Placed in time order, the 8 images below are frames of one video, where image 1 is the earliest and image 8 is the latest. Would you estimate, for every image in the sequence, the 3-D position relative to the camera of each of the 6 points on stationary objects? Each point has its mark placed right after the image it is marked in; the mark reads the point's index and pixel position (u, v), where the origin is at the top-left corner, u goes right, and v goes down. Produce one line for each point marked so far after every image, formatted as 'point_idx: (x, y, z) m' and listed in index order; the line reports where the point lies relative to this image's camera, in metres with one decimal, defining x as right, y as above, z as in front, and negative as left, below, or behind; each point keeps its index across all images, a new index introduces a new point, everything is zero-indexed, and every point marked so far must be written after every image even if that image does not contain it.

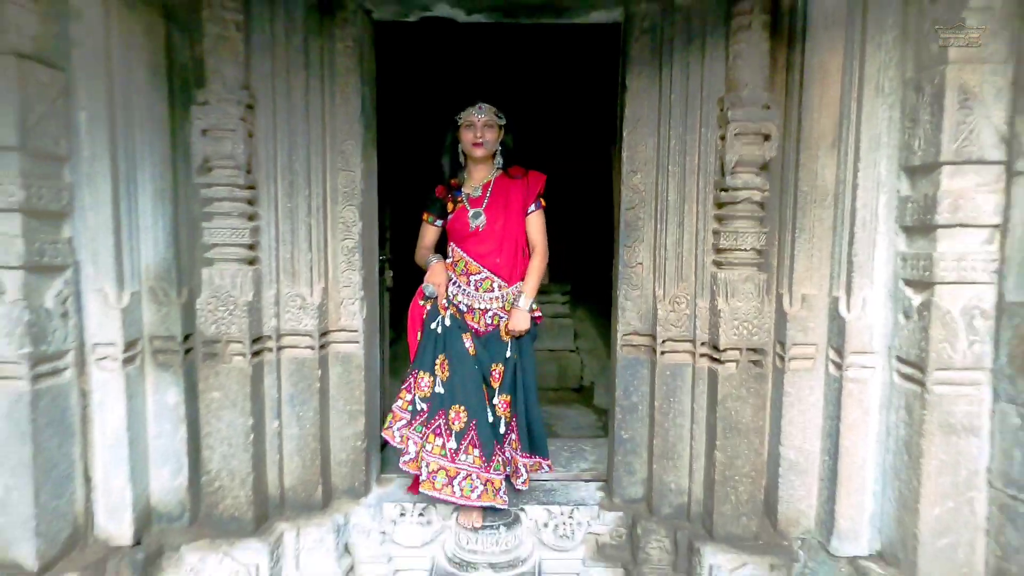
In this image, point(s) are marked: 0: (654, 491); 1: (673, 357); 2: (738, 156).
0: (+0.5, -0.6, +2.2) m
1: (+0.5, -0.2, +2.1) m
2: (+0.6, +0.4, +1.9) m
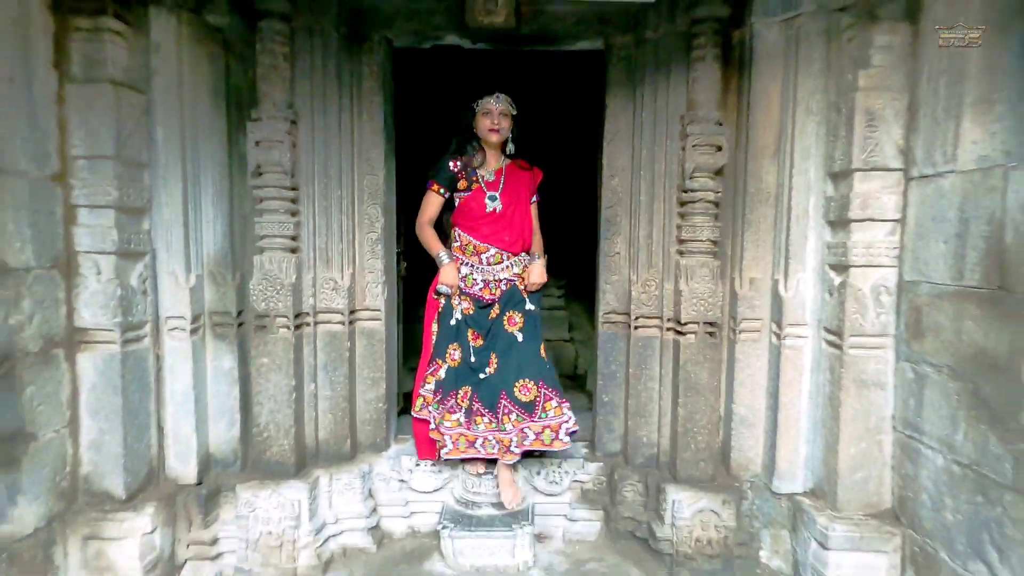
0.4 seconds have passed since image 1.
0: (+0.4, -0.6, +2.6) m
1: (+0.5, -0.1, +2.5) m
2: (+0.6, +0.4, +2.4) m
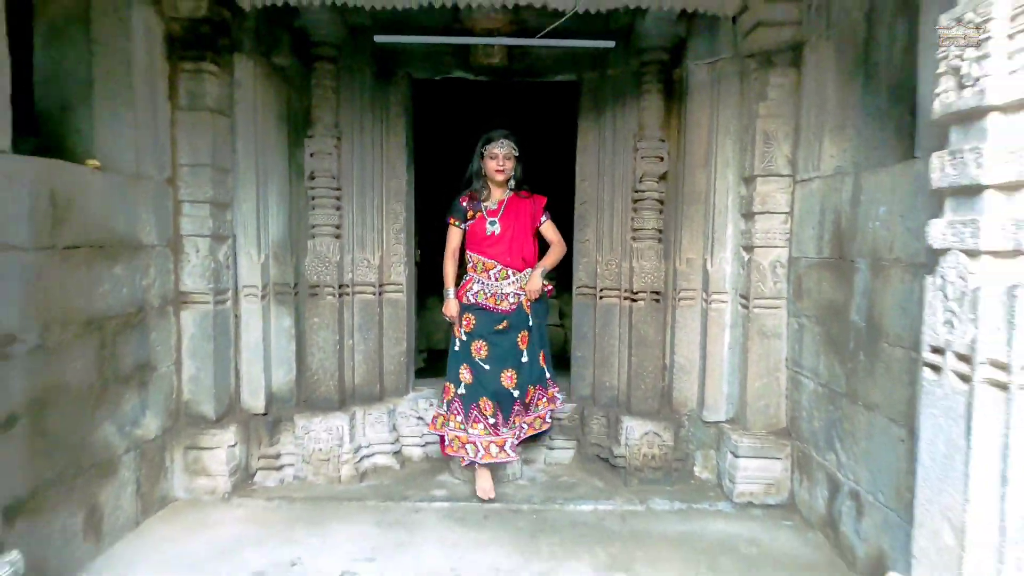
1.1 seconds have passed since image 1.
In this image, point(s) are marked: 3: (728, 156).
0: (+0.4, -0.5, +3.3) m
1: (+0.4, 0.0, +3.2) m
2: (+0.6, +0.5, +3.1) m
3: (+0.9, +0.6, +2.8) m
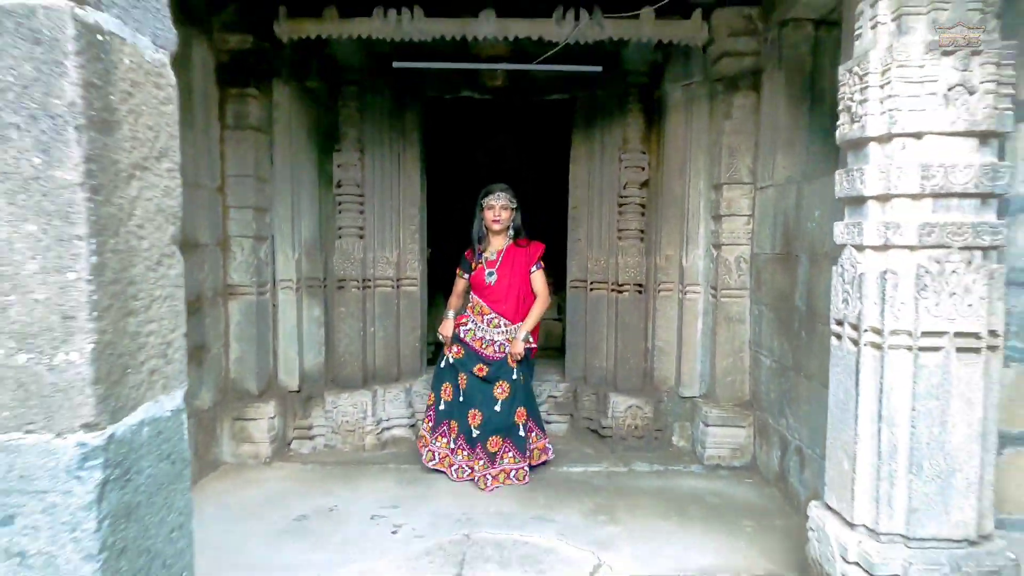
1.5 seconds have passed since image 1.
0: (+0.4, -0.4, +3.7) m
1: (+0.5, 0.0, +3.7) m
2: (+0.6, +0.6, +3.5) m
3: (+0.9, +0.6, +3.3) m
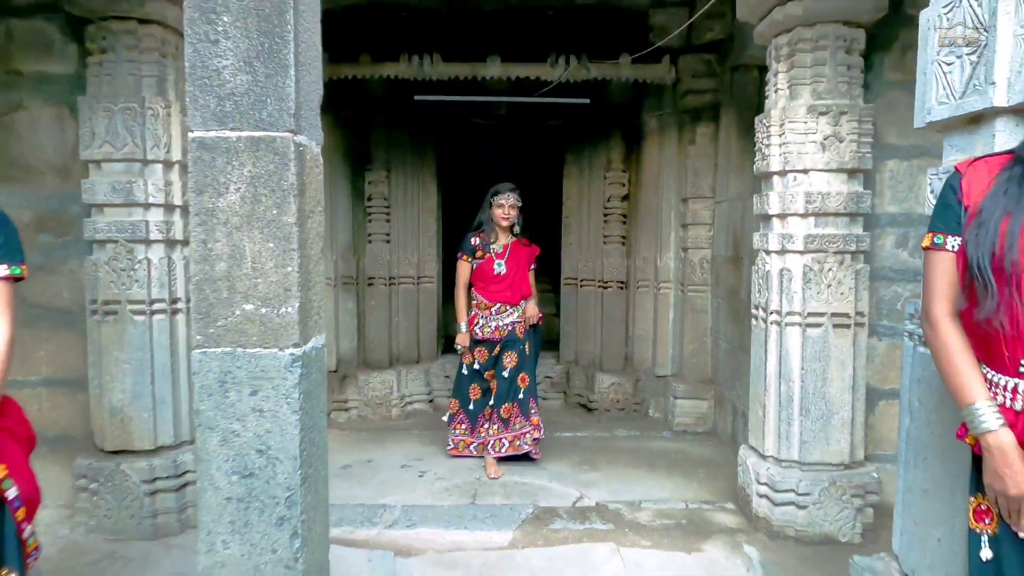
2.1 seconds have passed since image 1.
0: (+0.4, -0.4, +4.4) m
1: (+0.5, 0.0, +4.4) m
2: (+0.6, +0.6, +4.2) m
3: (+0.9, +0.6, +3.9) m
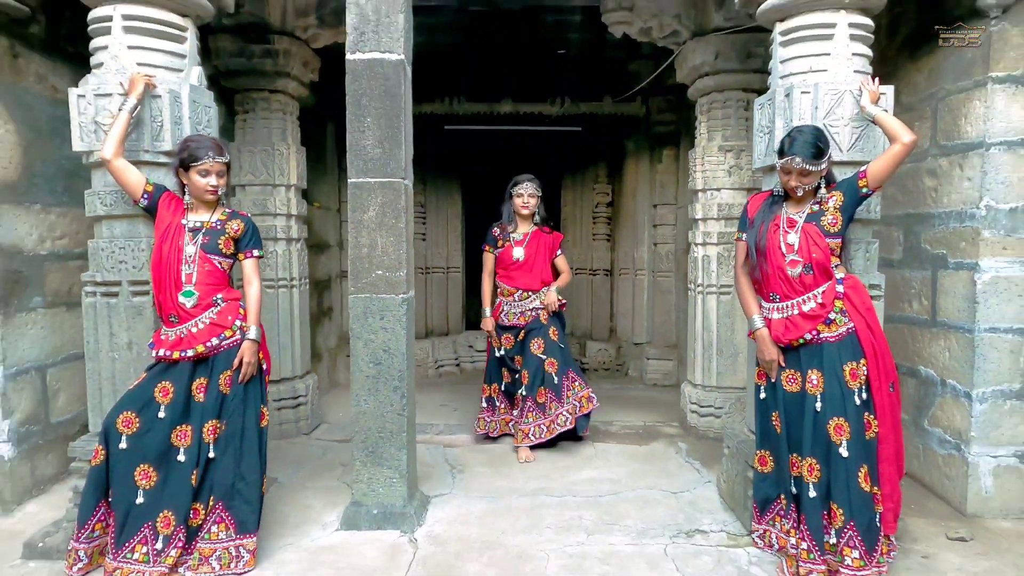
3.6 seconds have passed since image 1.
0: (+0.5, -0.3, +5.6) m
1: (+0.5, +0.1, +5.5) m
2: (+0.7, +0.7, +5.4) m
3: (+1.0, +0.7, +5.1) m
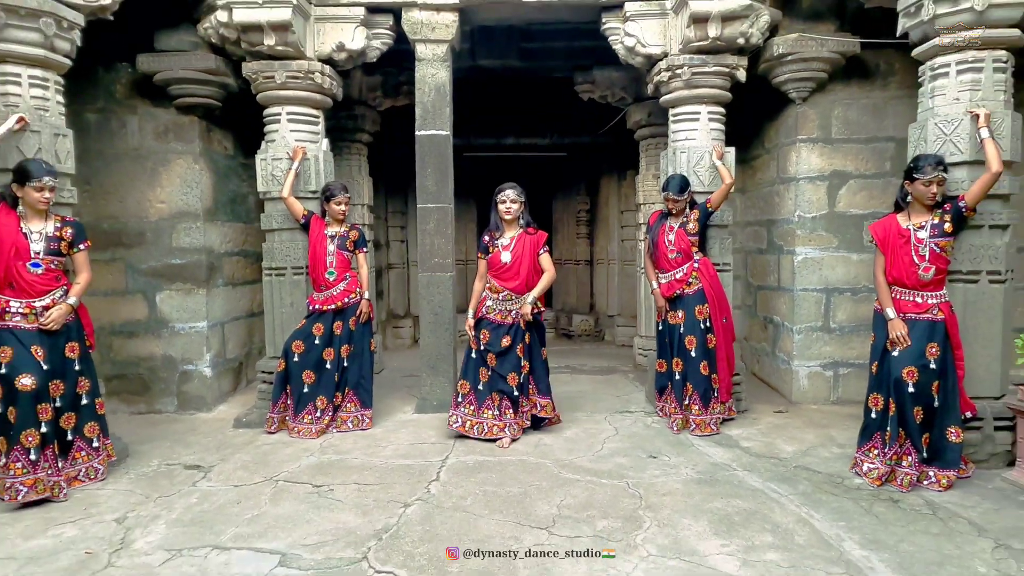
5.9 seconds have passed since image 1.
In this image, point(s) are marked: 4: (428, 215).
0: (+0.6, -0.2, +7.3) m
1: (+0.6, +0.2, +7.2) m
2: (+0.7, +0.8, +7.1) m
3: (+1.0, +0.9, +6.8) m
4: (-0.5, +0.5, +4.2) m
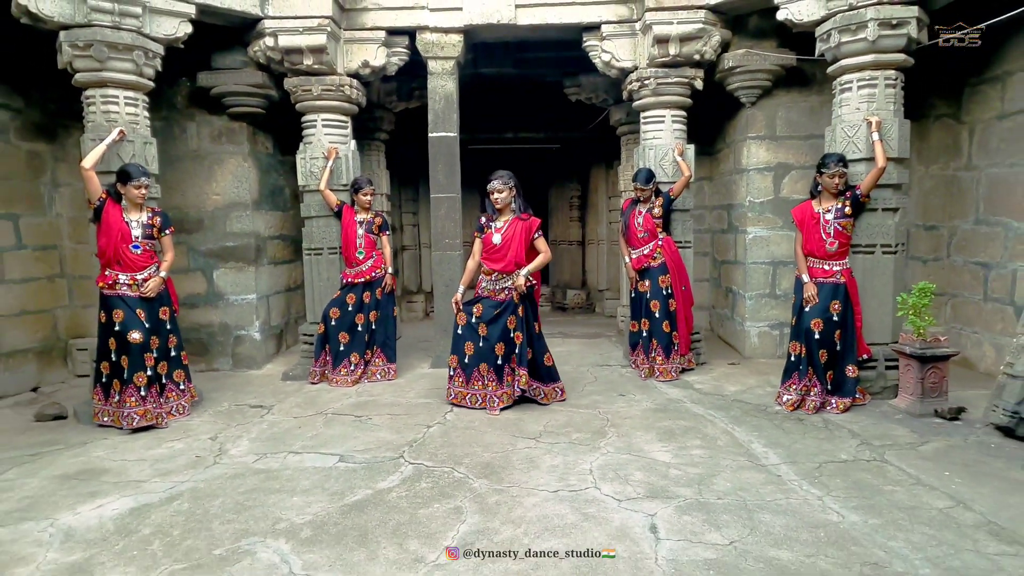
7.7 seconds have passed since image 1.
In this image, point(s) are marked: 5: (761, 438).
0: (+0.6, +0.1, +8.1) m
1: (+0.6, +0.5, +8.1) m
2: (+0.7, +1.1, +7.9) m
3: (+1.0, +1.1, +7.6) m
4: (-0.5, +0.6, +5.1) m
5: (+1.2, -0.7, +3.3) m
